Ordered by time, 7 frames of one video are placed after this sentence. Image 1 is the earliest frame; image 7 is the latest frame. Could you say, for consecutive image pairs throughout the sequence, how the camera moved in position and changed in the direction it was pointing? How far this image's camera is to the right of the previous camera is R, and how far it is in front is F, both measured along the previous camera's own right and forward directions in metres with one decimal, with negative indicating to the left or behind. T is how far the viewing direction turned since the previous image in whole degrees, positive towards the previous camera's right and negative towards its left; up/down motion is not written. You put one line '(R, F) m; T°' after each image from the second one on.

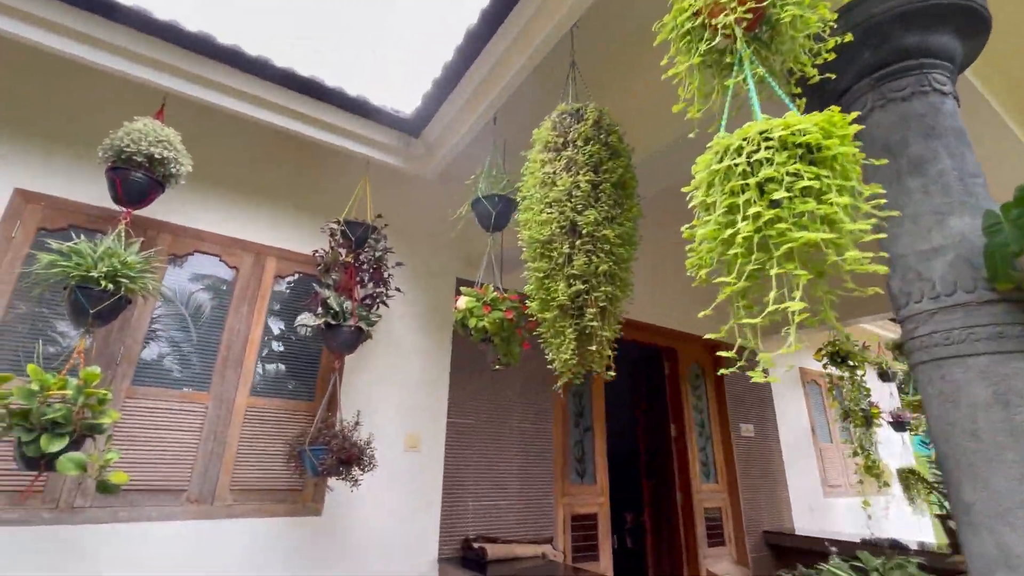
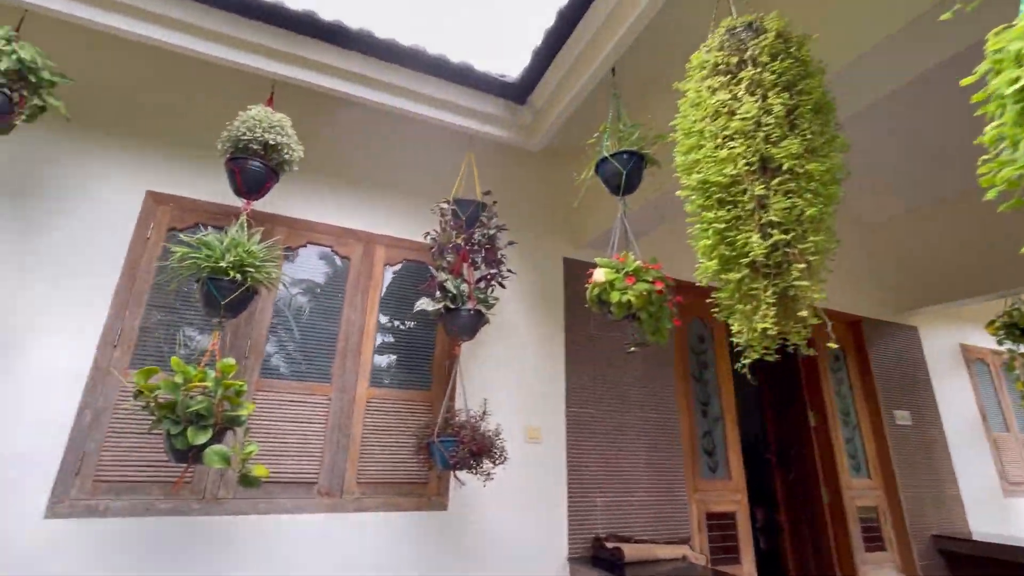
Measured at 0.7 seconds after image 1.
(-0.3, +0.2) m; -9°
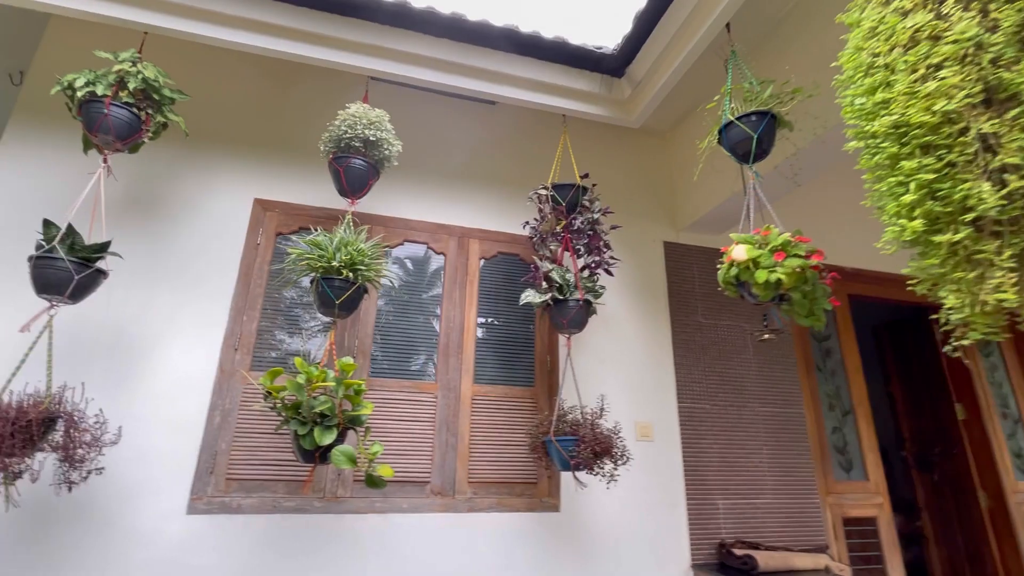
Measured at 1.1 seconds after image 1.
(-0.2, +0.1) m; -8°
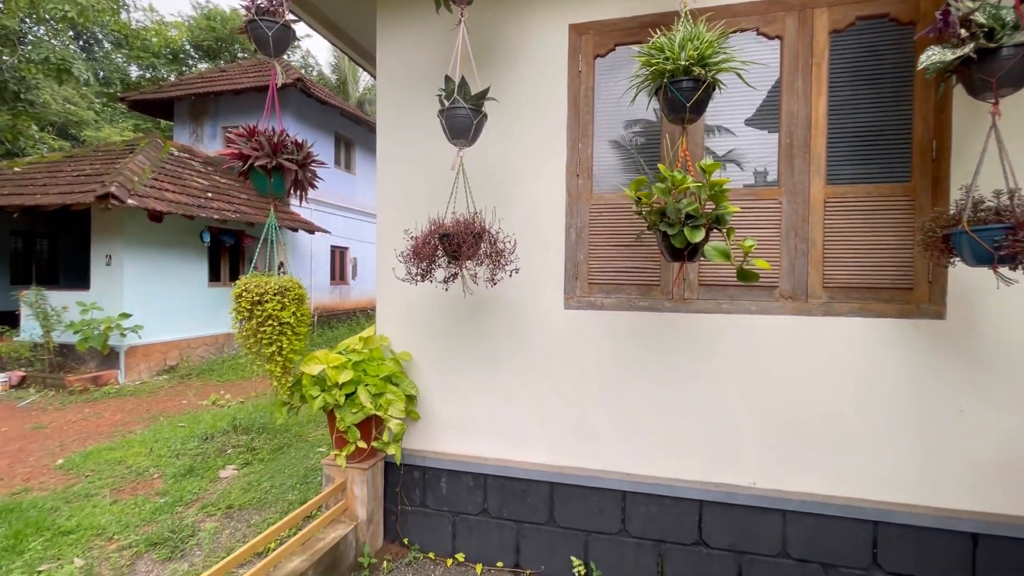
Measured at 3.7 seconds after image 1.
(-0.4, -0.2) m; -31°
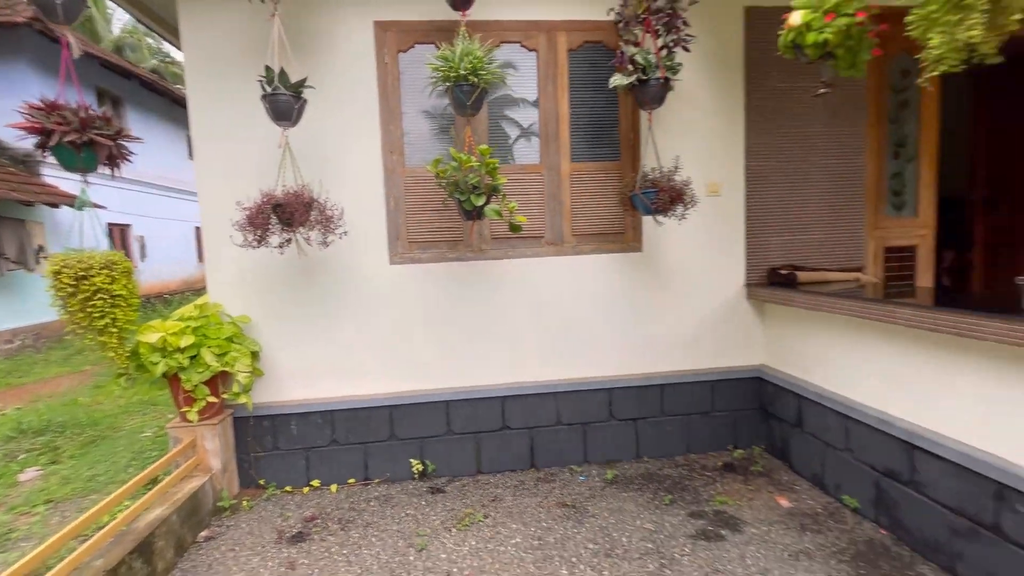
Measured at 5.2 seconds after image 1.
(0.0, -0.6) m; +20°
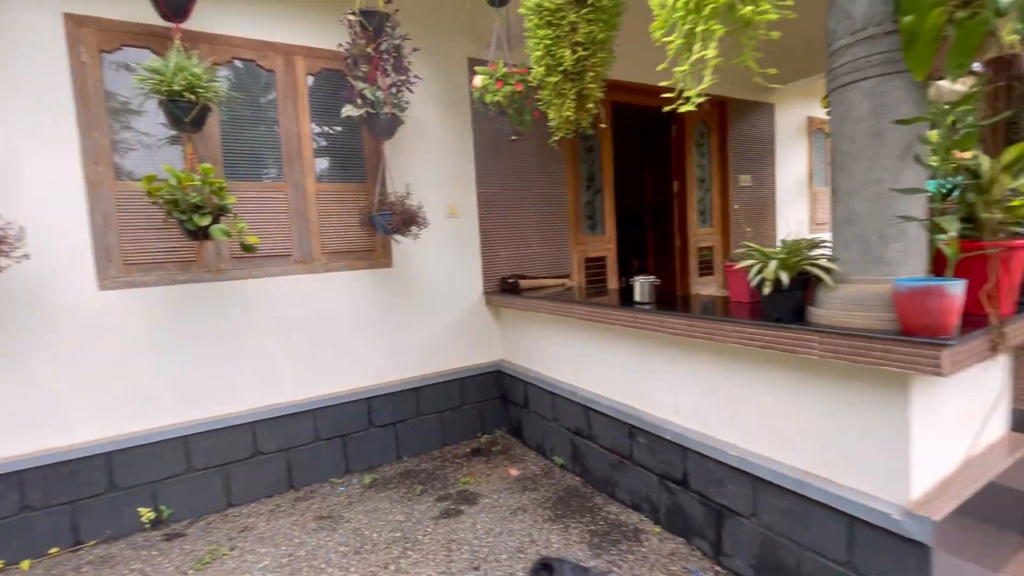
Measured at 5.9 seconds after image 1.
(+0.3, -0.3) m; +23°
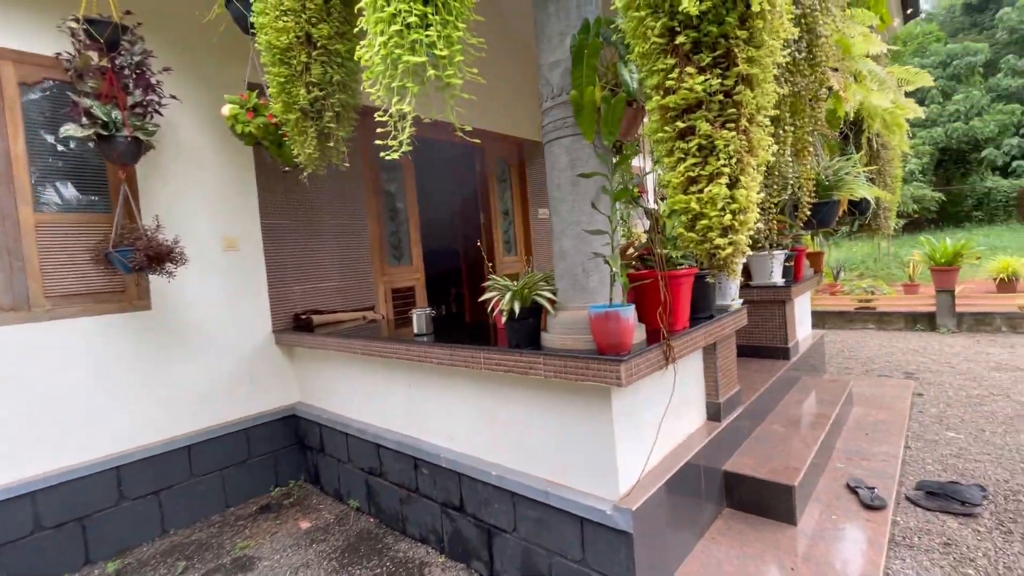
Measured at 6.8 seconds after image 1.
(+0.4, -0.1) m; +18°
